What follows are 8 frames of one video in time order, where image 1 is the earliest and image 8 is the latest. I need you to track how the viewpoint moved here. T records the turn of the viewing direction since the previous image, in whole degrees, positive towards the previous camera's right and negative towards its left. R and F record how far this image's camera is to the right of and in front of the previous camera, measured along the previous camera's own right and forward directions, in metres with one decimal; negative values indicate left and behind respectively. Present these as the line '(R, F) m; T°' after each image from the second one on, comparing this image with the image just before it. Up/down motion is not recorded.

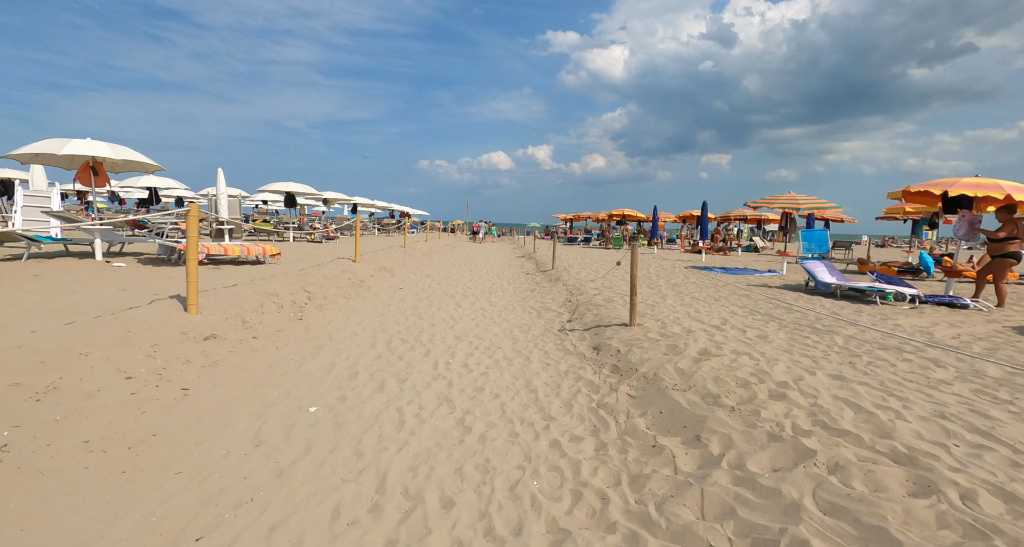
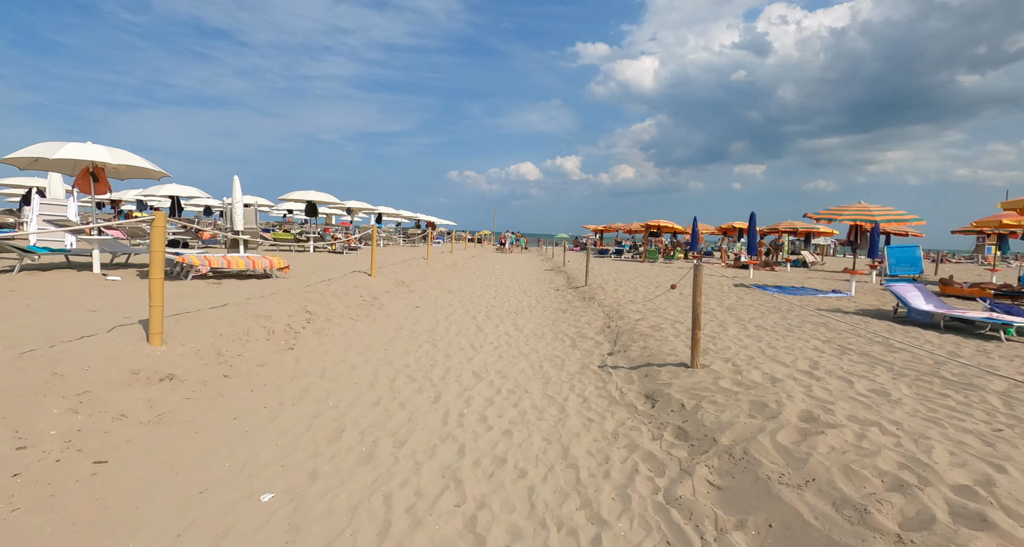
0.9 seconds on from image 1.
(0.0, +1.1) m; -3°
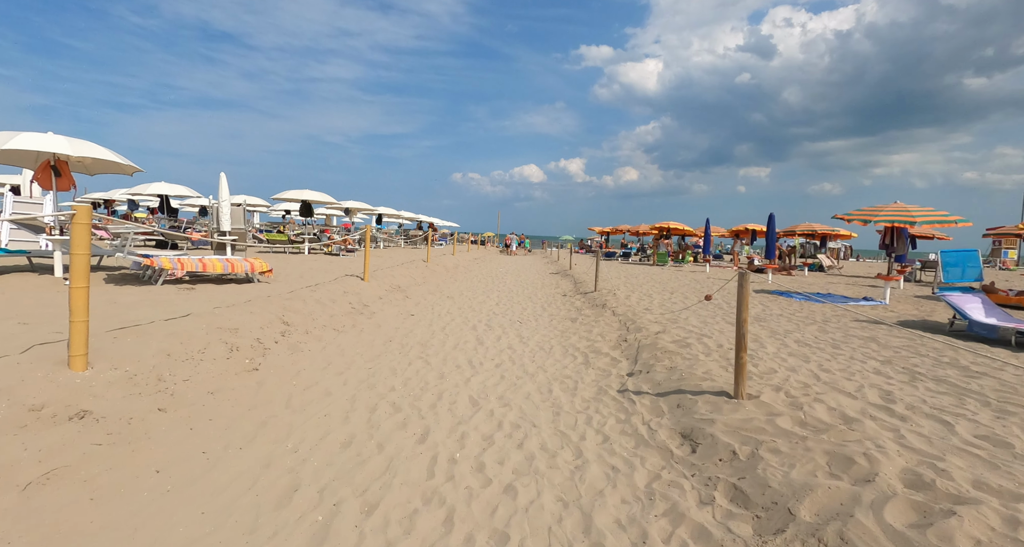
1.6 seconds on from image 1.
(0.0, +0.8) m; 0°
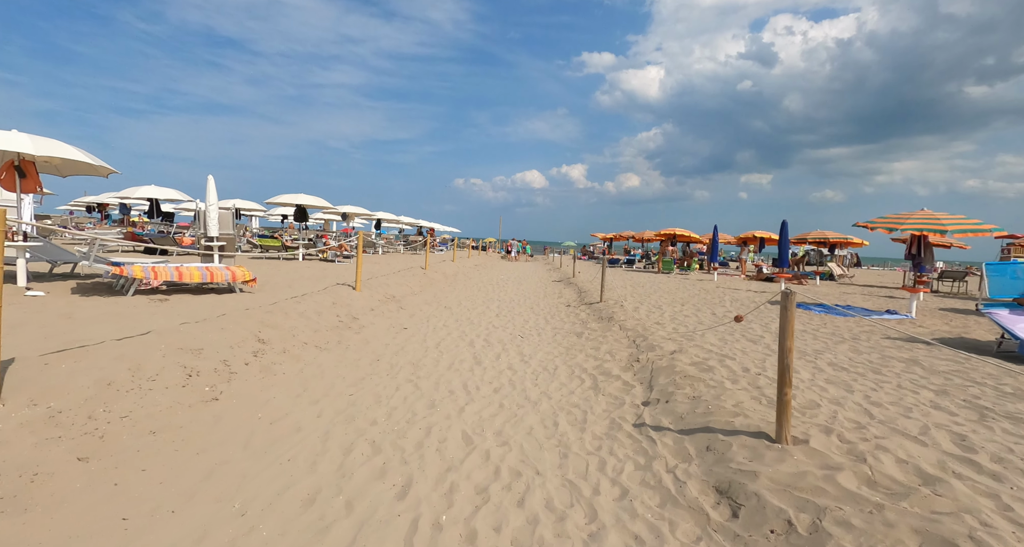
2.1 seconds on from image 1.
(0.0, +0.6) m; 0°
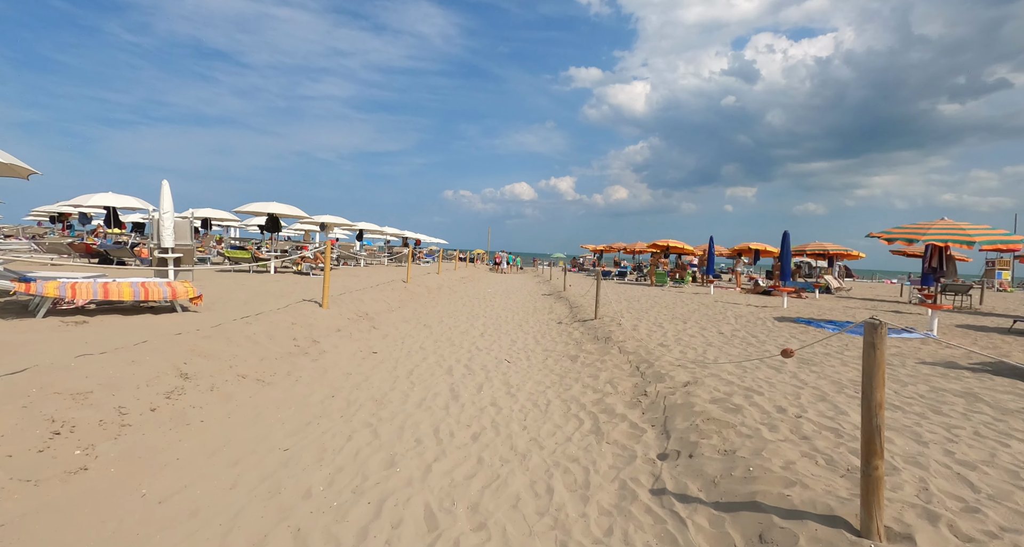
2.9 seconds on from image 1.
(+0.1, +0.9) m; +1°
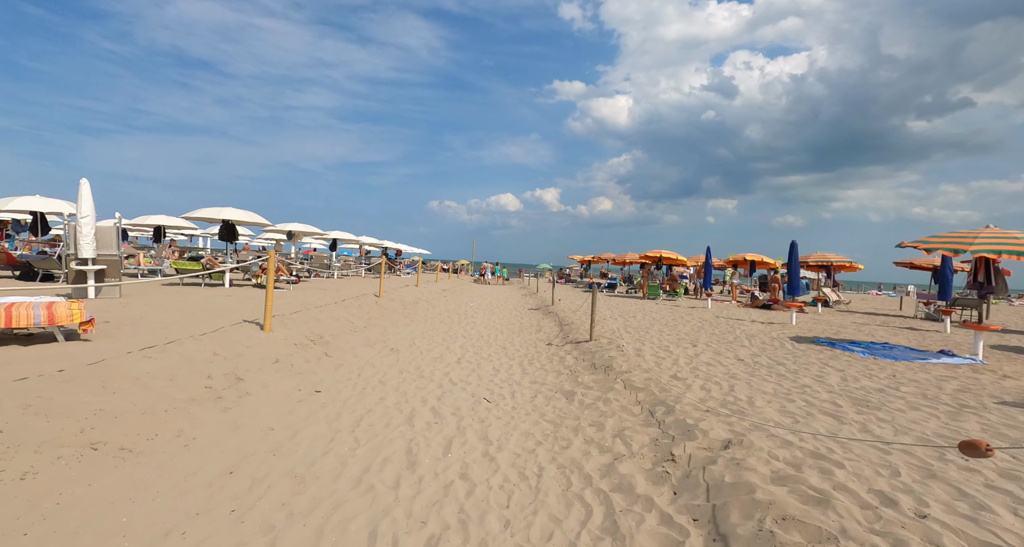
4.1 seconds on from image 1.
(+0.1, +1.4) m; +2°
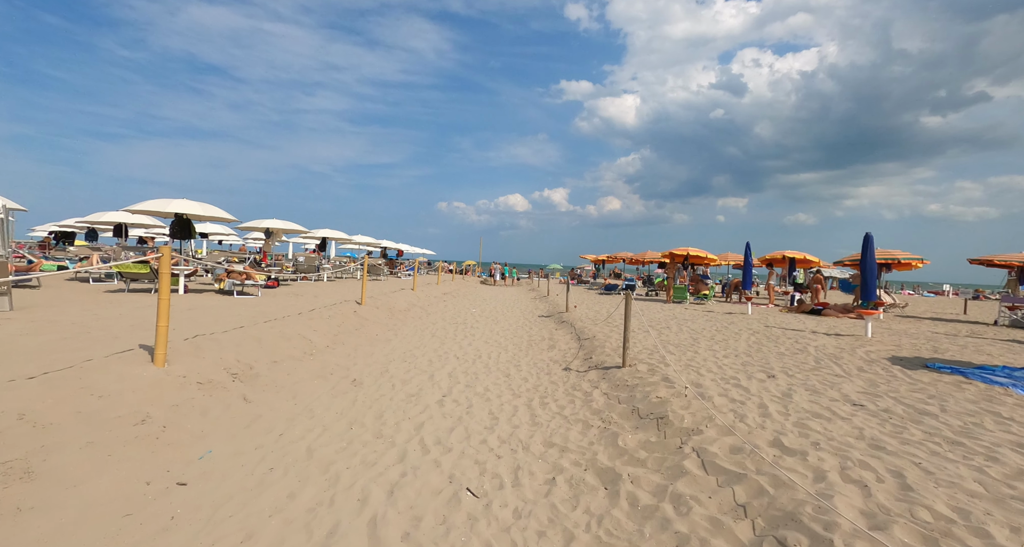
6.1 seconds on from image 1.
(+0.1, +2.3) m; -1°
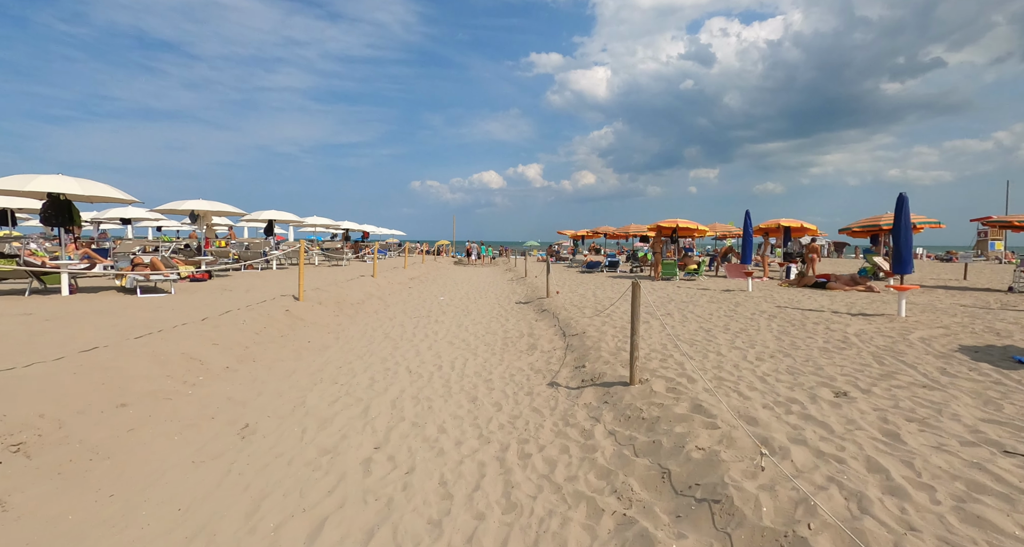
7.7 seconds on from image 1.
(+0.2, +2.0) m; +3°
